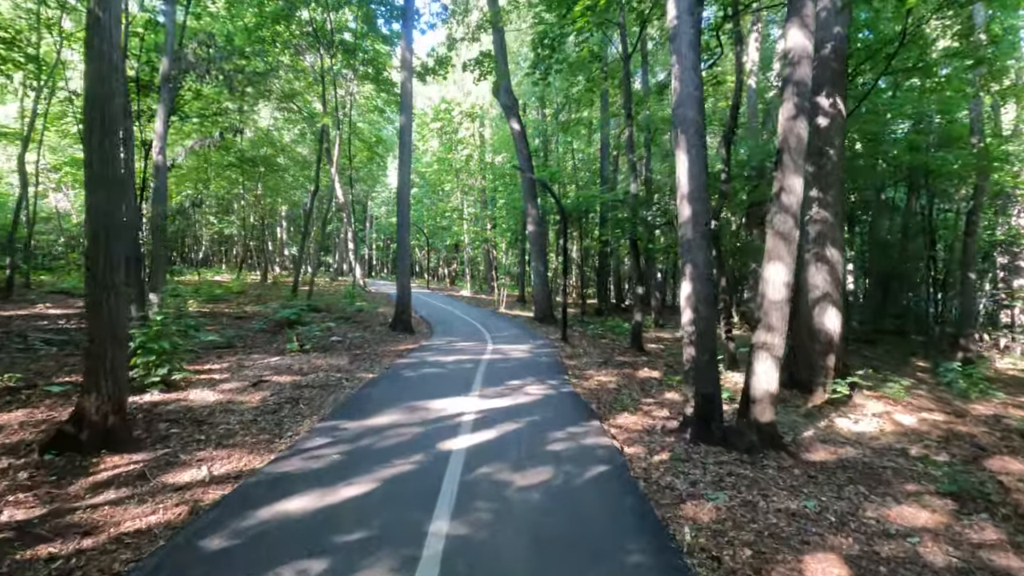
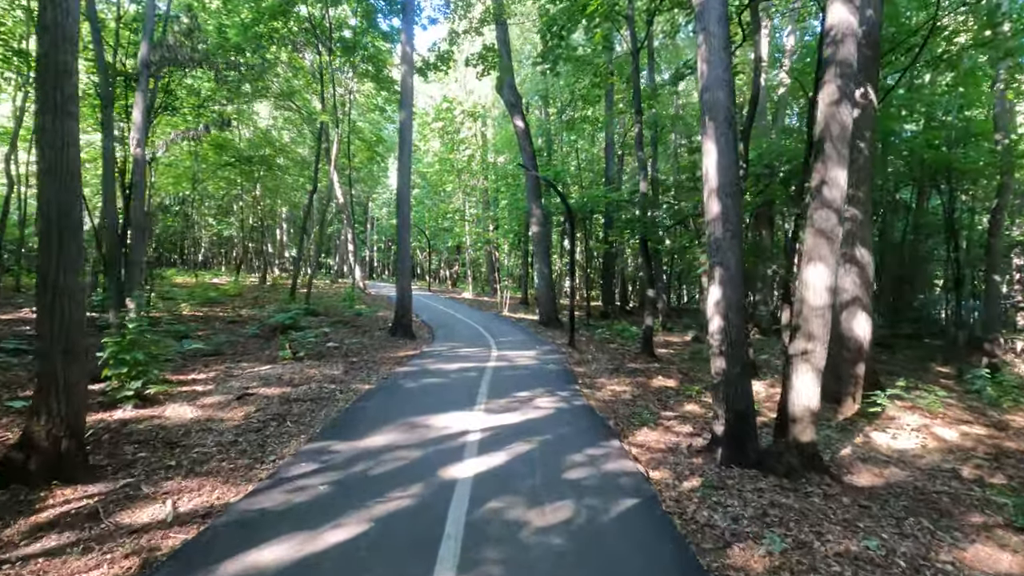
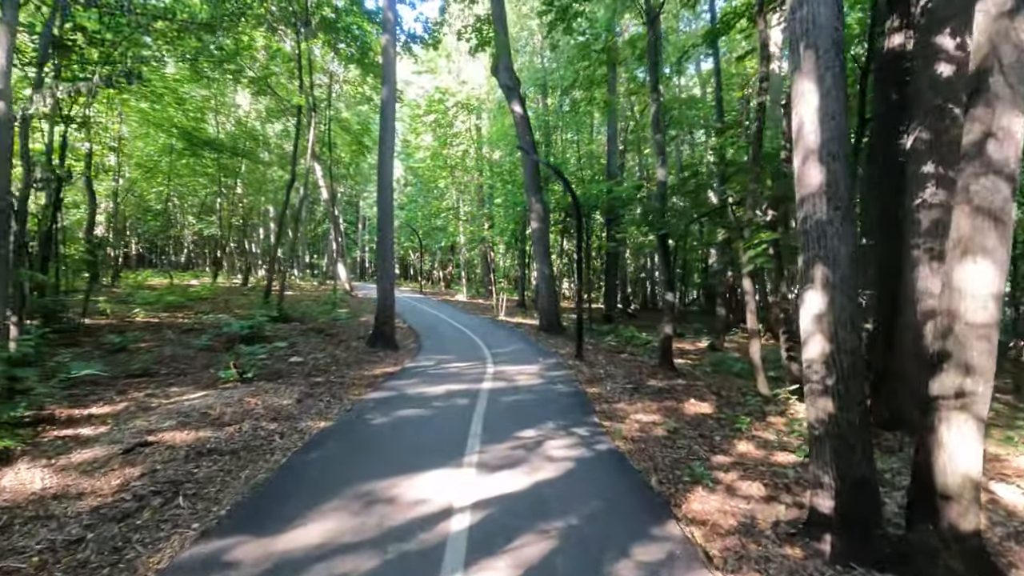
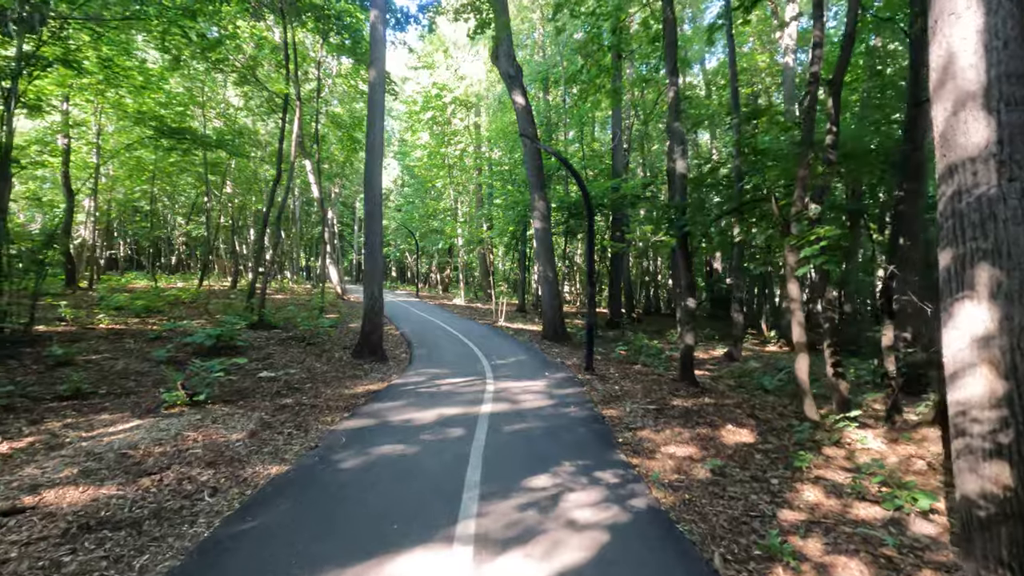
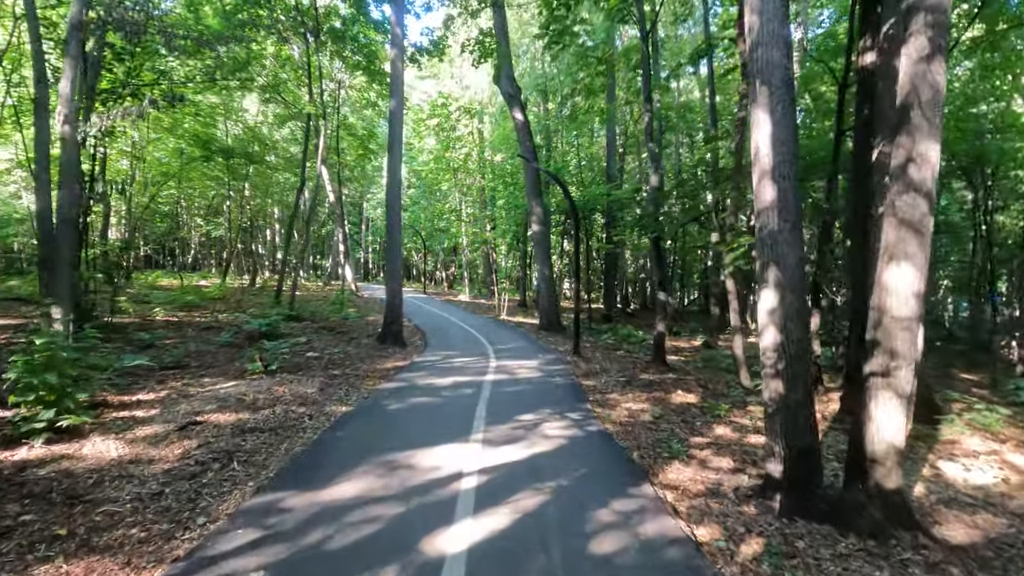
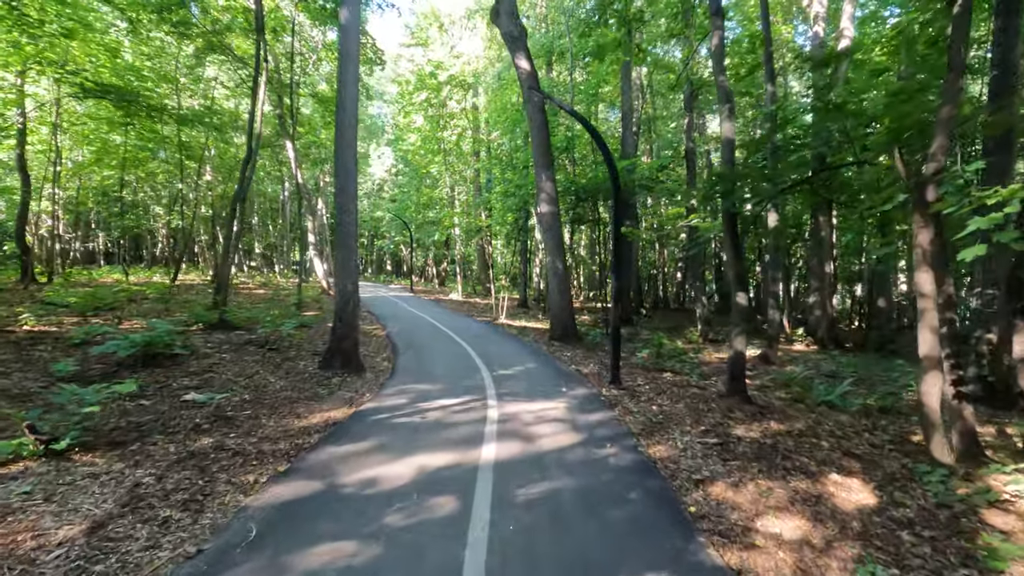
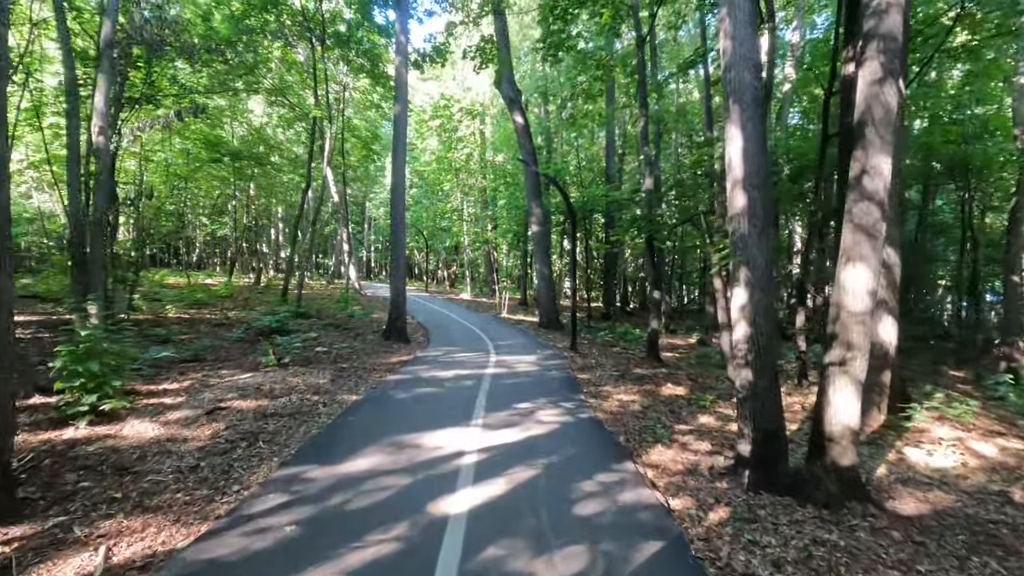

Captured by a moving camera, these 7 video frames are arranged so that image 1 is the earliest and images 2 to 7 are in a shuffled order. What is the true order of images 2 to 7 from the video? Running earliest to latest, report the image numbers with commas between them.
2, 7, 5, 3, 4, 6
